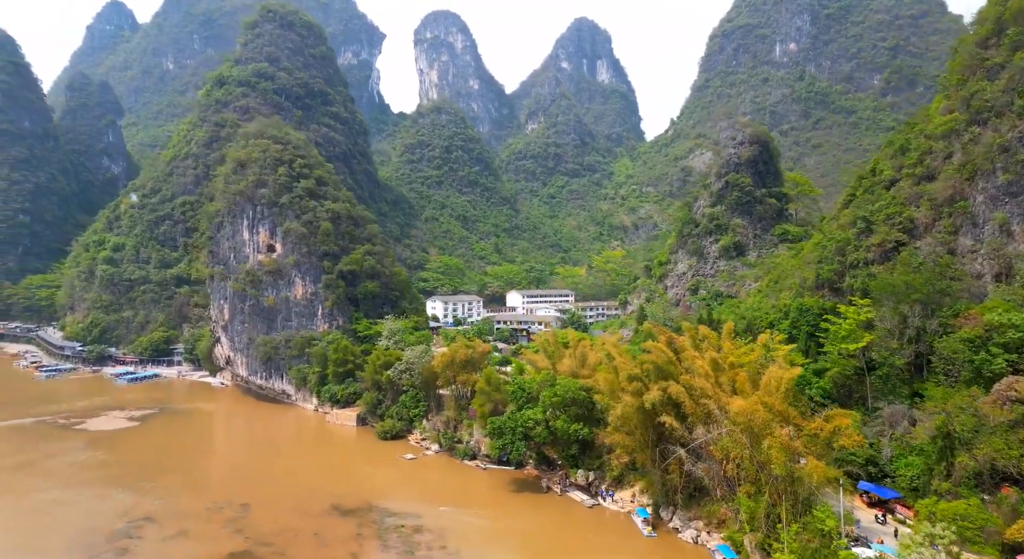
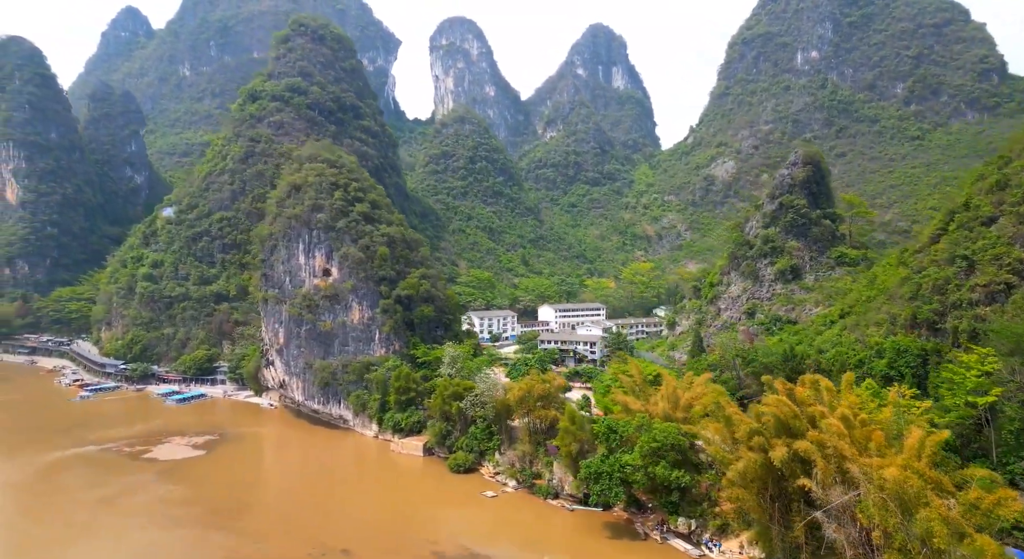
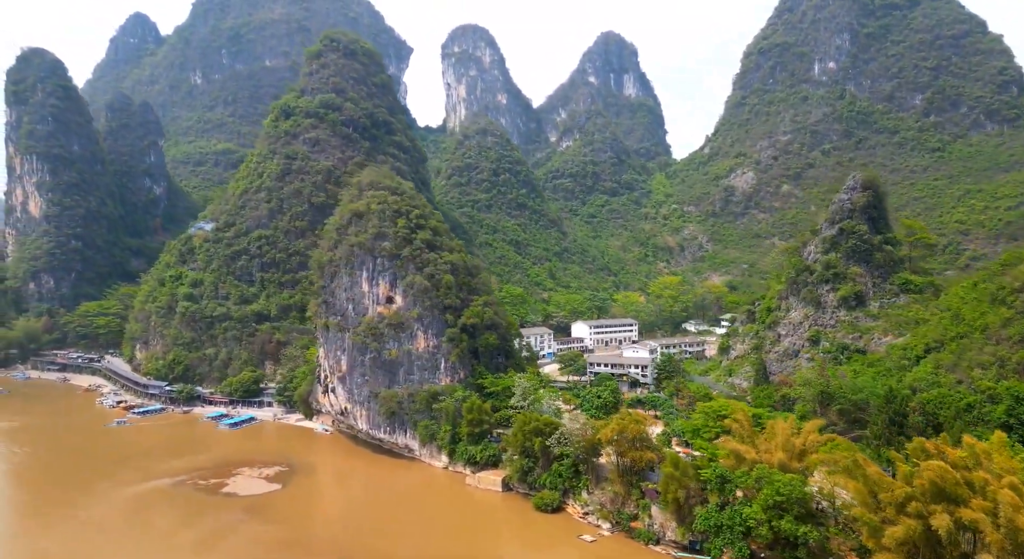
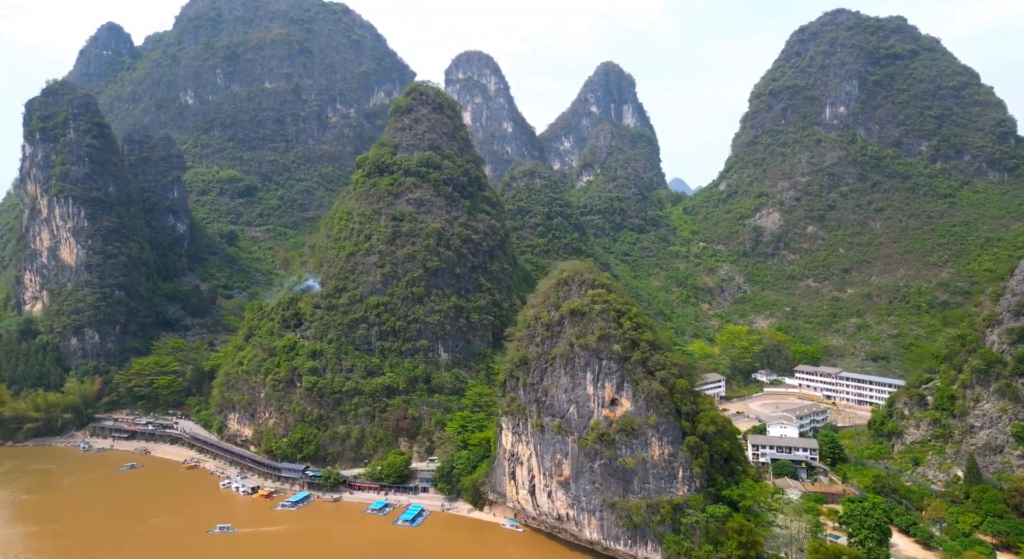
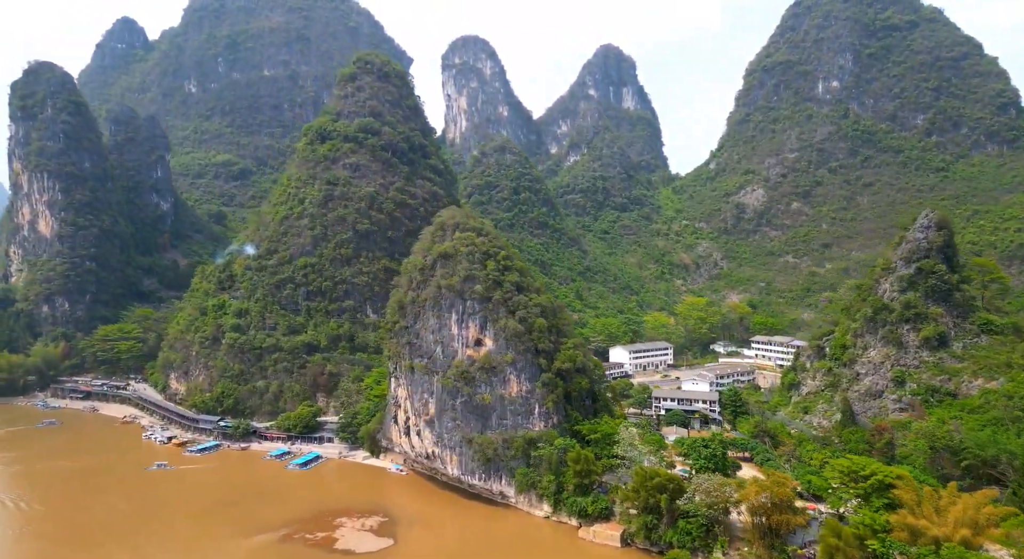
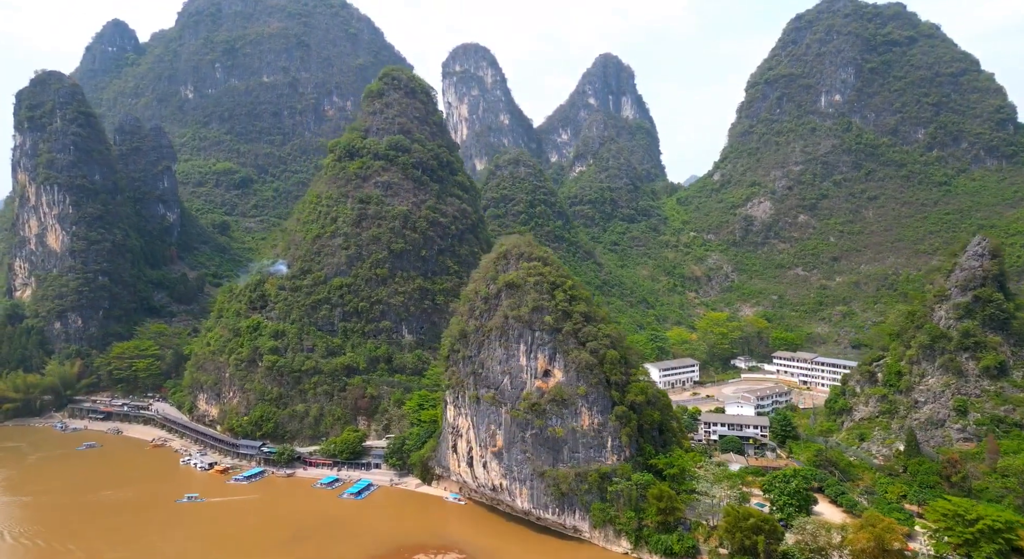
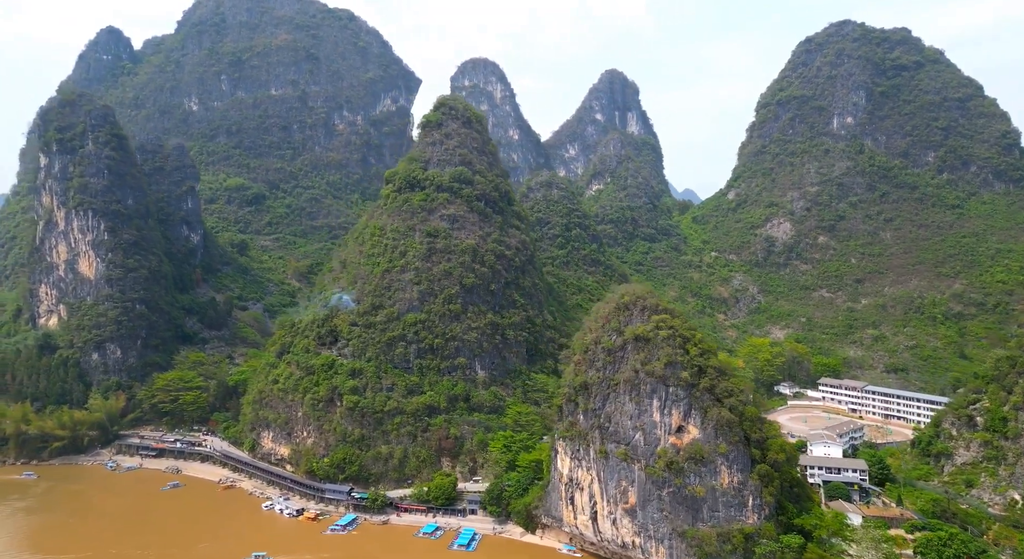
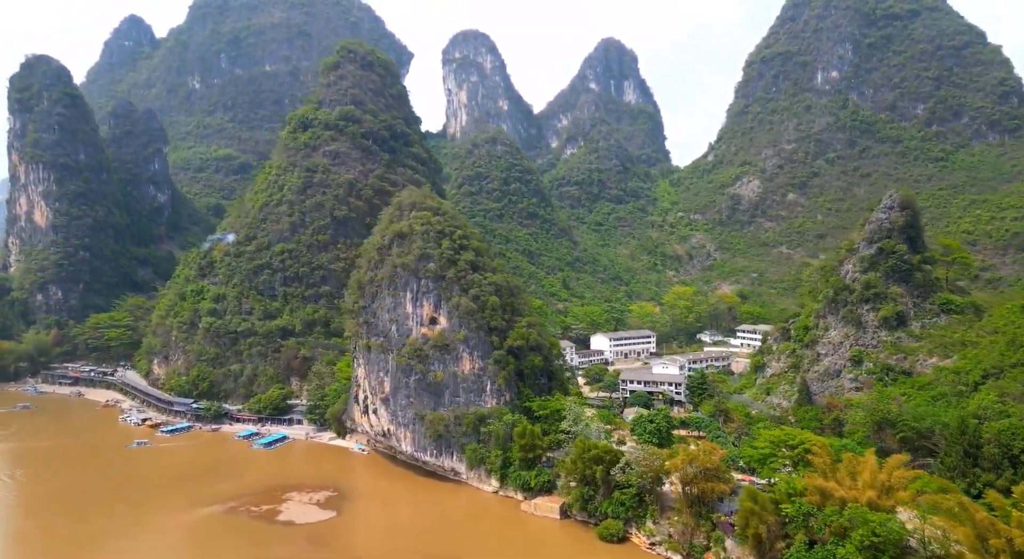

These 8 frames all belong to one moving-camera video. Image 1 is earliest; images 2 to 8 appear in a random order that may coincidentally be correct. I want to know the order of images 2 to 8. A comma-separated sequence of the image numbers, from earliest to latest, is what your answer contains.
2, 3, 8, 5, 6, 4, 7
